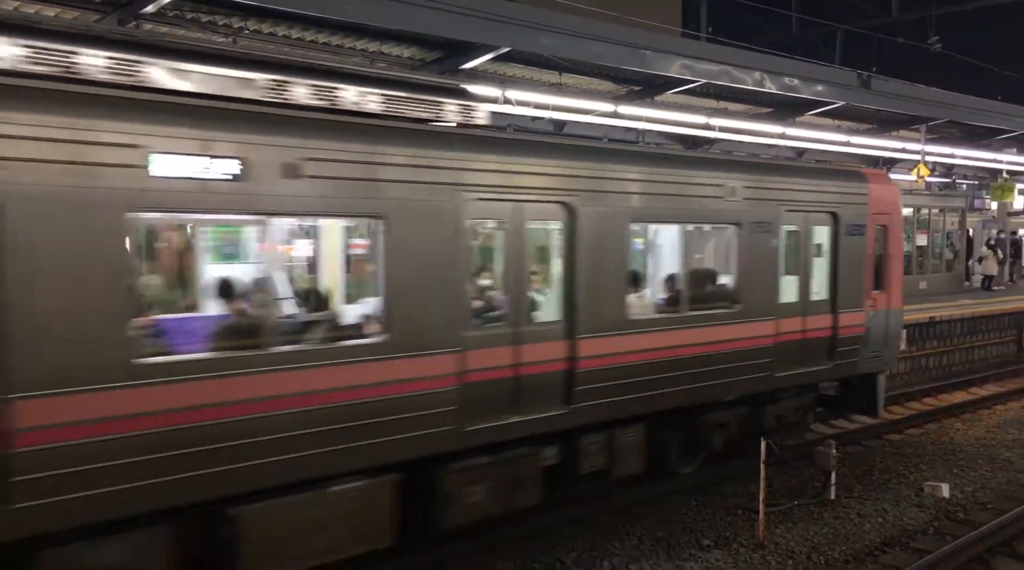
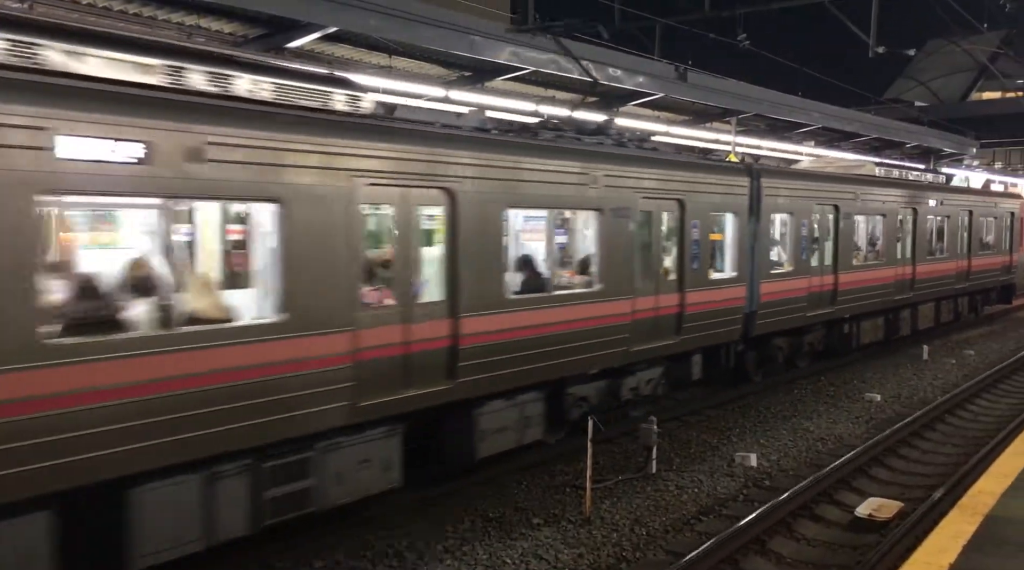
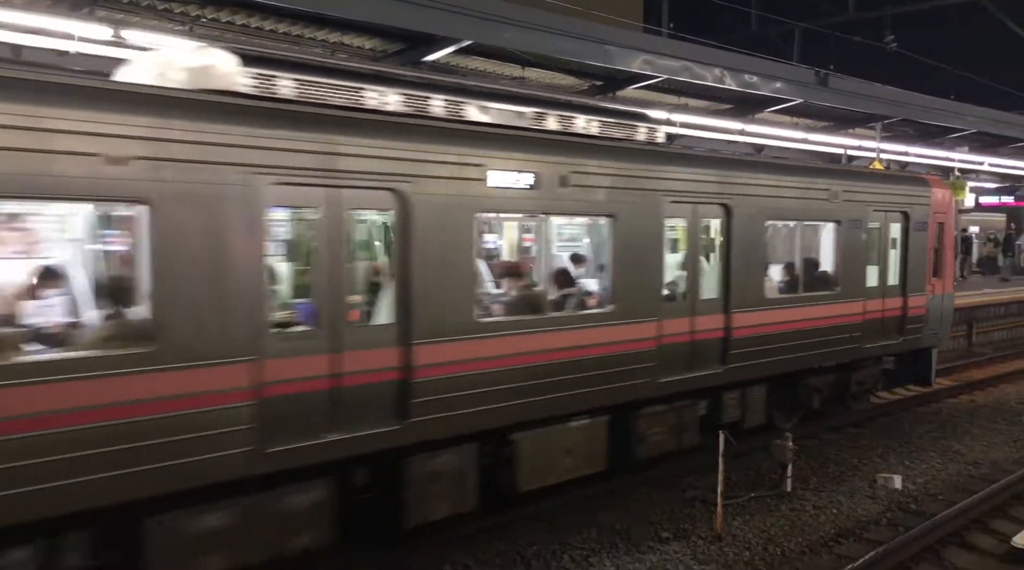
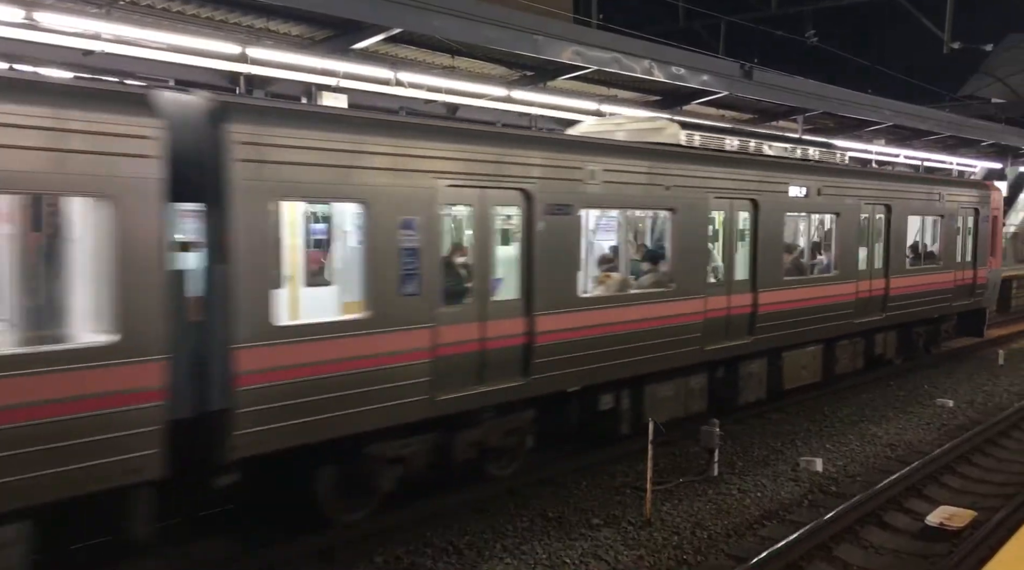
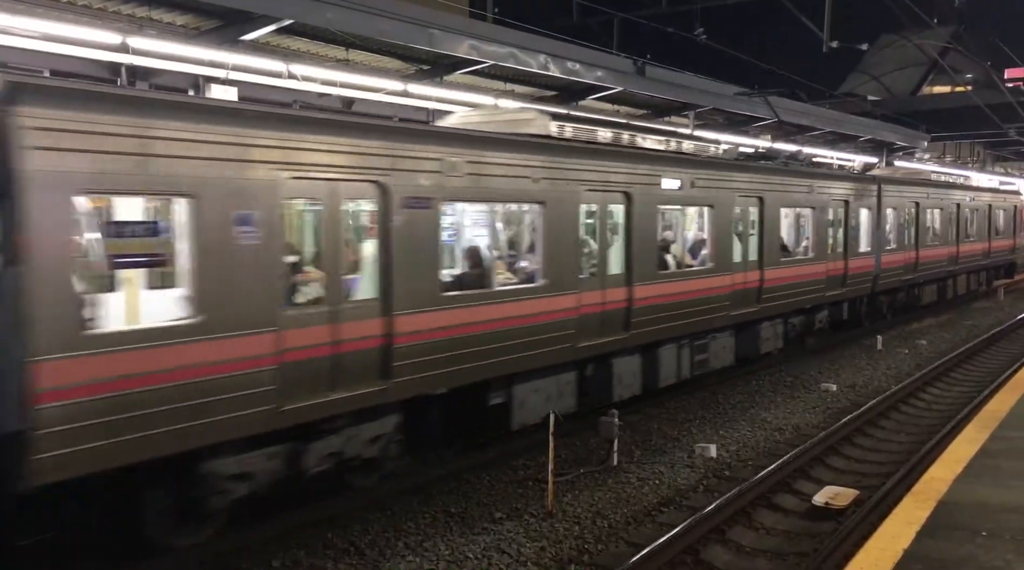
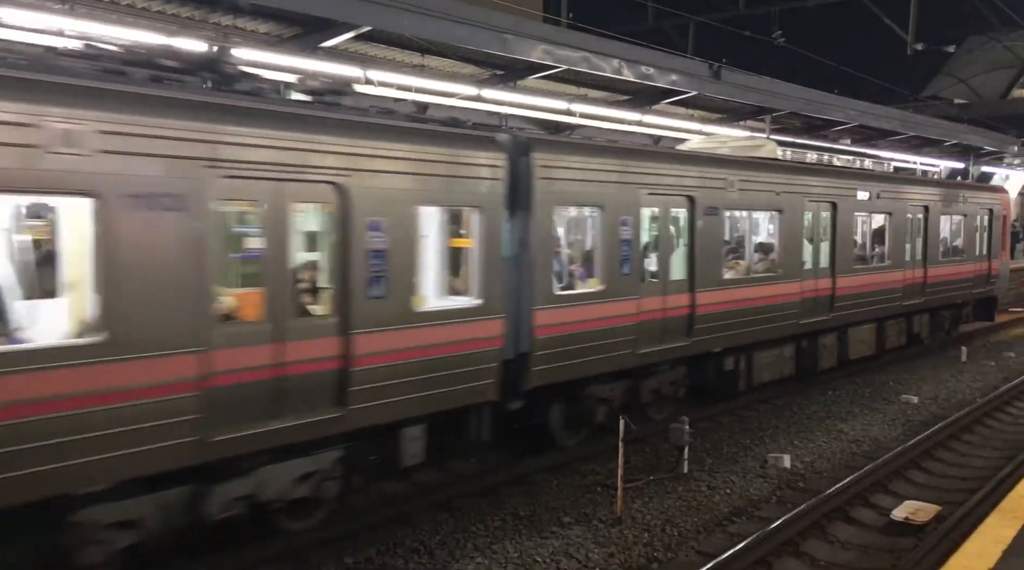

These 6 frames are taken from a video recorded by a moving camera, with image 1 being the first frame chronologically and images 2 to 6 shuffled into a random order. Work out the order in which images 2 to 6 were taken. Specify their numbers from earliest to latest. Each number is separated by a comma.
3, 4, 6, 2, 5
